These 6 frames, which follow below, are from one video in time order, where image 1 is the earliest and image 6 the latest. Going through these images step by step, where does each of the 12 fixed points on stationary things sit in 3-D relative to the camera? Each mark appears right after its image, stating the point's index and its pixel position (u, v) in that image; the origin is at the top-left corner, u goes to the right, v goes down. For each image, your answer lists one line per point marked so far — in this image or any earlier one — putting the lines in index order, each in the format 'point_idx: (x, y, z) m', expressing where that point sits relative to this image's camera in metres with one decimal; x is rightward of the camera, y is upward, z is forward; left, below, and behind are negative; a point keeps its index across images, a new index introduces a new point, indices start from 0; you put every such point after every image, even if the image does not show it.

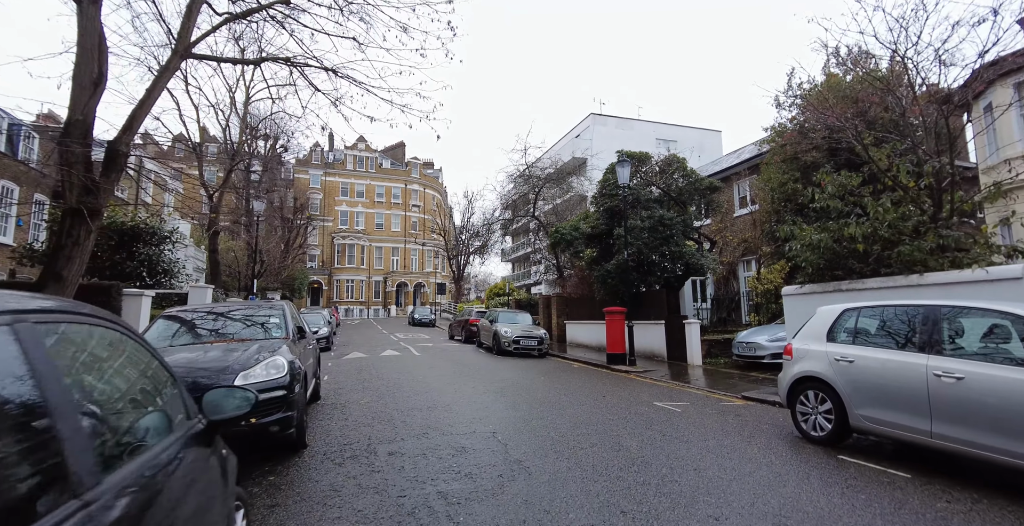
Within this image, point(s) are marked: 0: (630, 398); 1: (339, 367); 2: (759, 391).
0: (+1.8, -2.1, +7.1) m
1: (-4.6, -2.8, +12.7) m
2: (+4.6, -2.4, +8.6) m
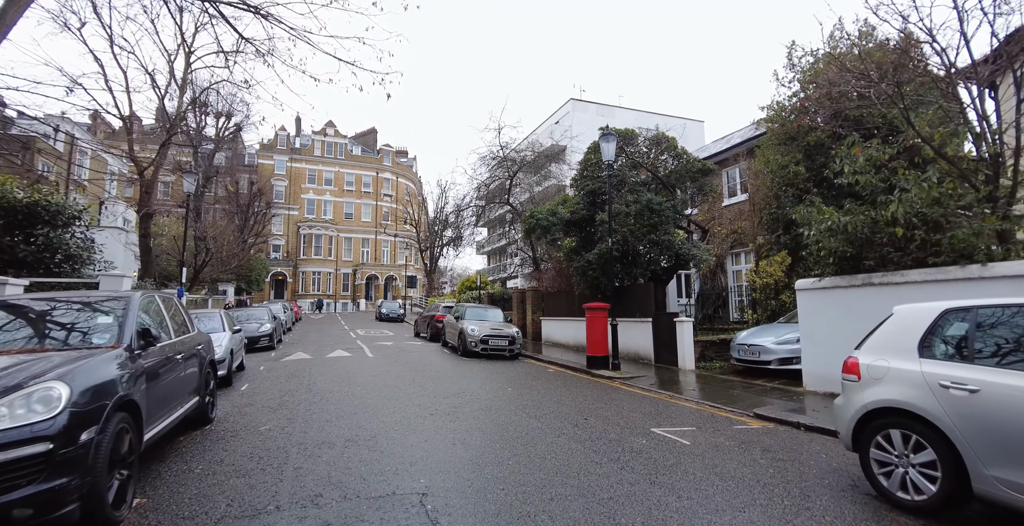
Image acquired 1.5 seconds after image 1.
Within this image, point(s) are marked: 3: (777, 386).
0: (+1.3, -1.9, +5.5) m
1: (-5.4, -2.5, +10.7) m
2: (+4.0, -2.2, +7.1) m
3: (+4.7, -2.2, +8.3) m
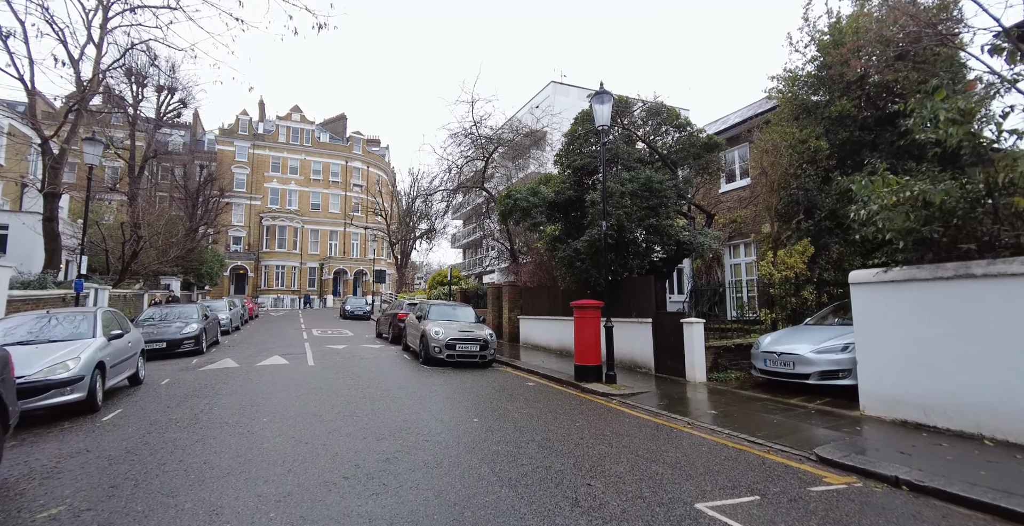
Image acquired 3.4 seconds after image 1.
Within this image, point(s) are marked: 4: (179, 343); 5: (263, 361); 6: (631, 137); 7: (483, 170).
0: (+1.0, -1.7, +3.4) m
1: (-6.0, -2.2, +8.4) m
2: (+3.6, -2.0, +5.2) m
3: (+4.3, -2.0, +6.5) m
4: (-8.8, -2.1, +12.3) m
5: (-6.1, -2.4, +11.4) m
6: (+2.9, +3.1, +11.2) m
7: (-1.2, +3.7, +18.7) m
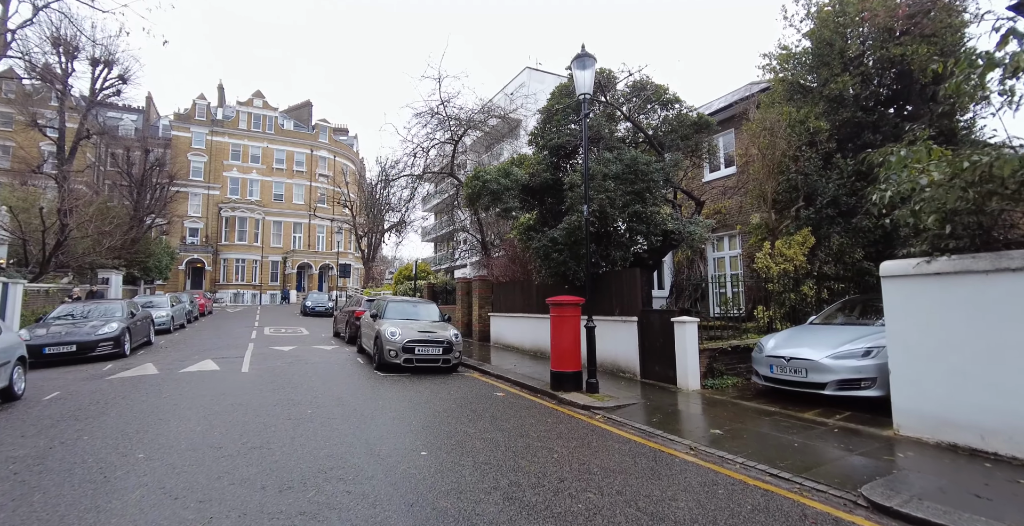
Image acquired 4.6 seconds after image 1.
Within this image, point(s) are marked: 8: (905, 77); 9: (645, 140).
0: (+0.7, -1.6, +2.2) m
1: (-6.5, -2.0, +6.8) m
2: (+3.2, -1.9, +4.1) m
3: (+3.9, -1.9, +5.4) m
4: (-9.5, -1.9, +10.5) m
5: (-6.7, -2.2, +9.8) m
6: (+2.2, +3.3, +10.1) m
7: (-2.2, +4.0, +17.3) m
8: (+8.0, +3.8, +9.5) m
9: (+2.9, +2.7, +10.2) m
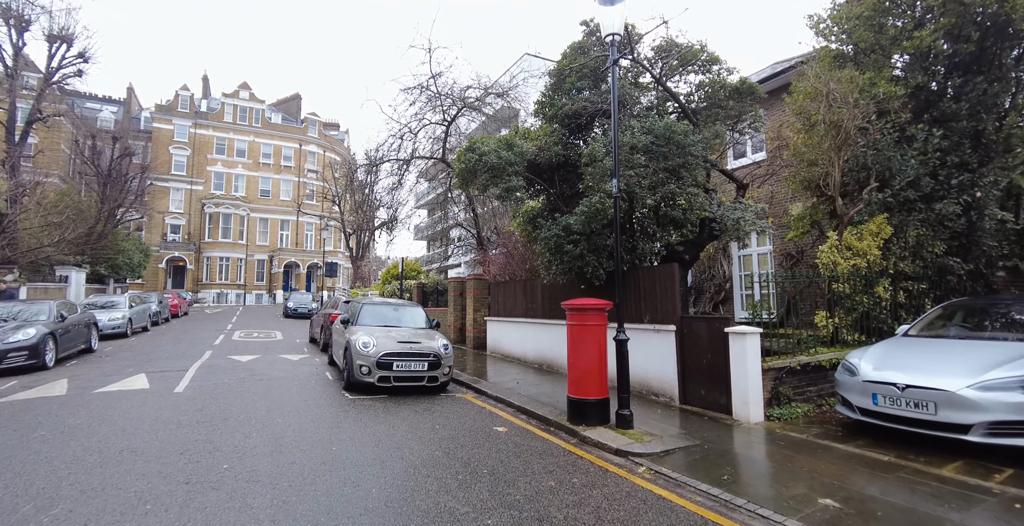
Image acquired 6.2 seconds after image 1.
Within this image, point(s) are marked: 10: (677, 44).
0: (+0.8, -1.5, +0.4) m
1: (-6.4, -1.9, +4.9) m
2: (+3.3, -1.8, +2.4) m
3: (+4.0, -1.8, +3.7) m
4: (-9.5, -1.7, +8.6) m
5: (-6.7, -2.0, +7.8) m
6: (+2.3, +3.3, +8.3) m
7: (-2.3, +4.1, +15.4) m
8: (+8.1, +3.9, +7.8) m
9: (+2.9, +2.8, +8.4) m
10: (+3.1, +4.0, +8.6) m
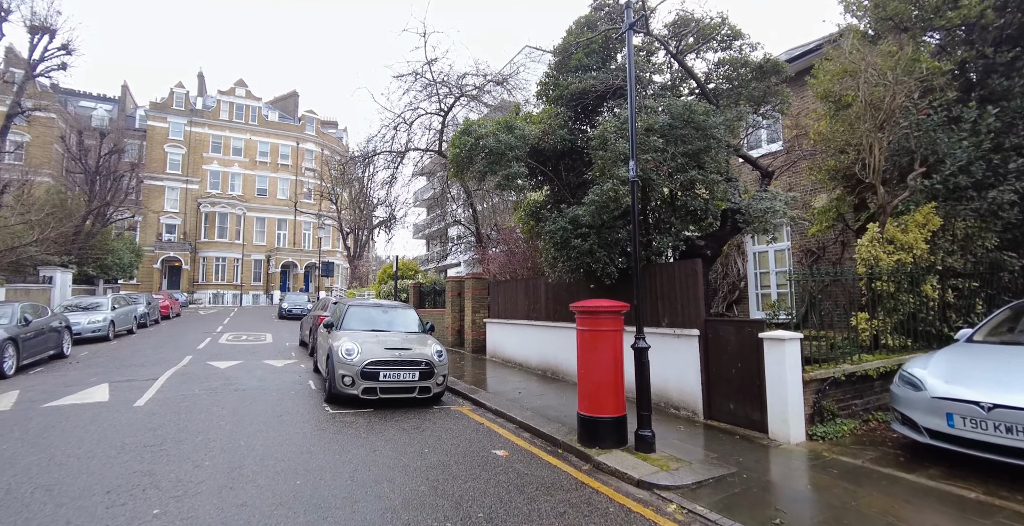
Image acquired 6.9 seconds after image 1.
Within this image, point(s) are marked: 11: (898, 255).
0: (+0.9, -1.4, -0.4) m
1: (-6.4, -1.9, +4.1) m
2: (+3.3, -1.7, +1.5) m
3: (+4.0, -1.7, +2.8) m
4: (-9.5, -1.7, +7.8) m
5: (-6.7, -2.0, +7.1) m
6: (+2.3, +3.4, +7.5) m
7: (-2.2, +4.1, +14.6) m
8: (+8.1, +3.9, +7.0) m
9: (+3.0, +2.8, +7.6) m
10: (+3.1, +4.1, +7.8) m
11: (+5.4, +0.1, +6.5) m
